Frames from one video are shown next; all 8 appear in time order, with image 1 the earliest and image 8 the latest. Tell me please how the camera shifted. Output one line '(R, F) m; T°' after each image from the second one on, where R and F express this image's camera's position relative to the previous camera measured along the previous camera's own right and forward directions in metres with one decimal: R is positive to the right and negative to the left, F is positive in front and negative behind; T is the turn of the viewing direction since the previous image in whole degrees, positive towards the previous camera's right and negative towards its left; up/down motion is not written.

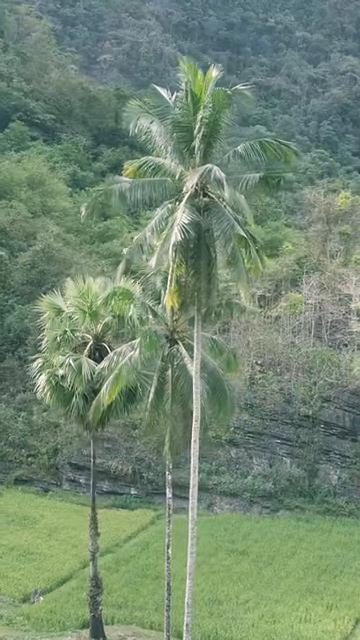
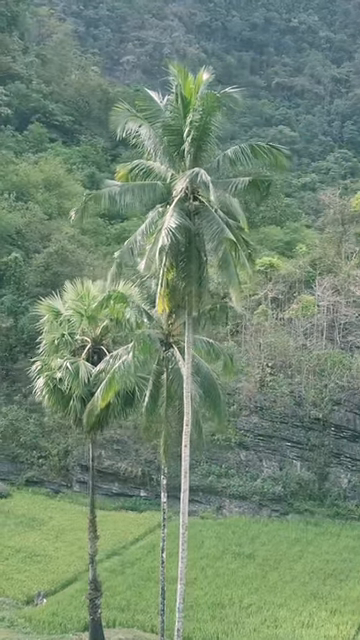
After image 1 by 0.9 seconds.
(+0.4, 0.0) m; -1°
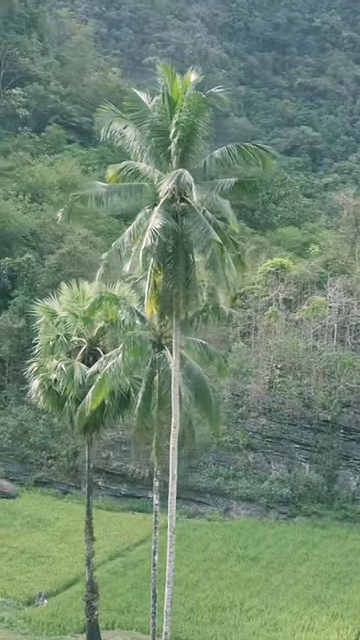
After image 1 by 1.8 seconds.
(+0.4, +0.1) m; -1°
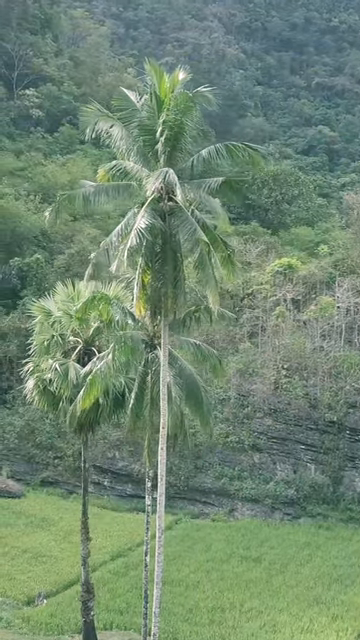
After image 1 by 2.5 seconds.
(+0.3, 0.0) m; -1°
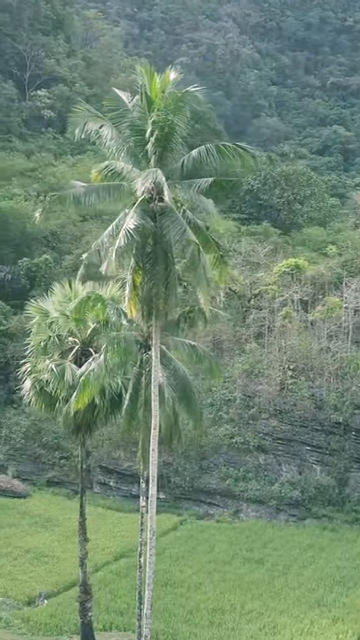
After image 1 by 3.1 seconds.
(+0.3, 0.0) m; -1°
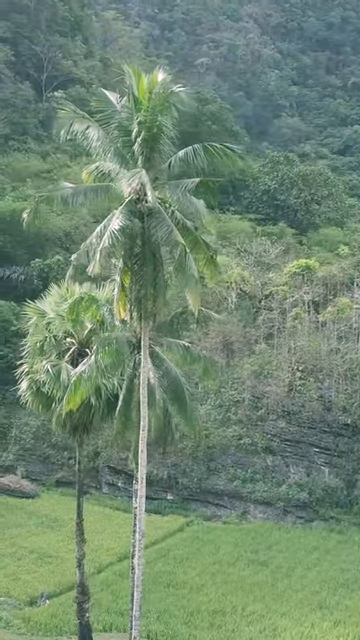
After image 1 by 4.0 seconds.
(+0.4, 0.0) m; -1°
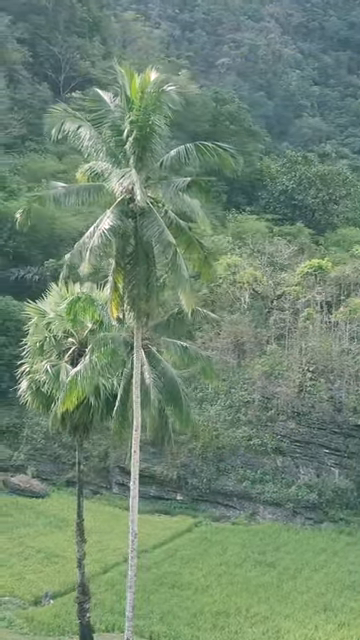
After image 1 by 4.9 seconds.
(+0.3, 0.0) m; -1°
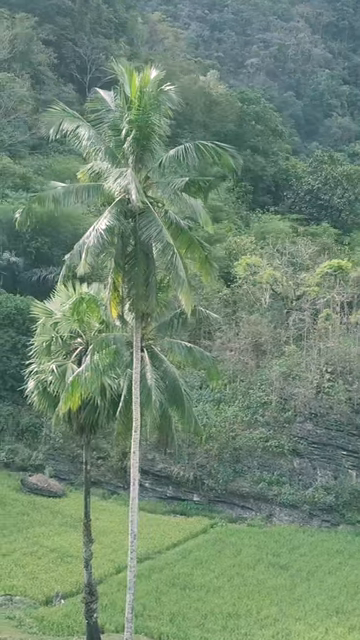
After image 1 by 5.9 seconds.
(+0.3, +0.1) m; -2°
